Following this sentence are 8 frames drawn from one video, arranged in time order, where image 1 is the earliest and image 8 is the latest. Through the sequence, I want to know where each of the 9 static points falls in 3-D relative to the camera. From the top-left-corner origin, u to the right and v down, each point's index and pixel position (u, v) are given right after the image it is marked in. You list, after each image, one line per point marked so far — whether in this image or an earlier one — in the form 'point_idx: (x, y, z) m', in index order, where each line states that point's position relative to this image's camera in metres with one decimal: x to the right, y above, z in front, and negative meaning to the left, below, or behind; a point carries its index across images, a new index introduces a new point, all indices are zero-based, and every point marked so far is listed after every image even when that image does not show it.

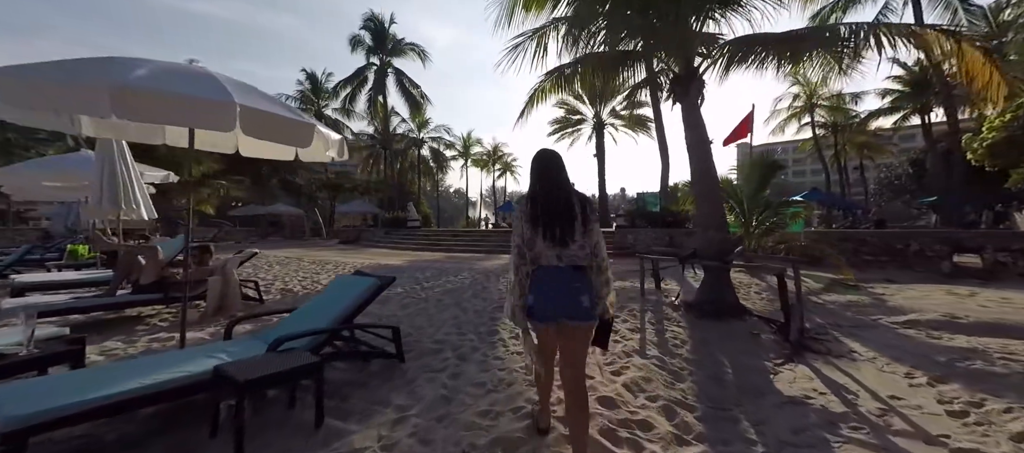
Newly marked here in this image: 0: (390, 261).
0: (-2.9, -0.8, +9.9) m
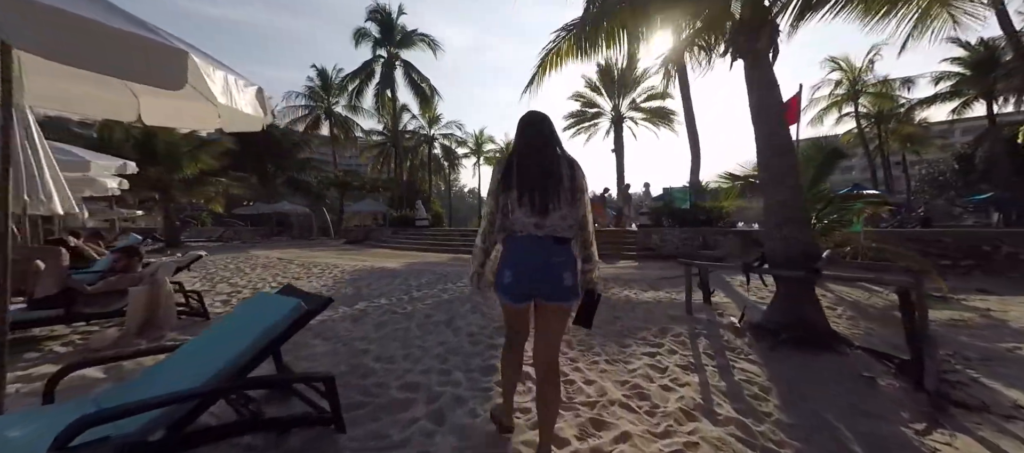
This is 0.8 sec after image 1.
0: (-2.6, -0.8, +8.9) m
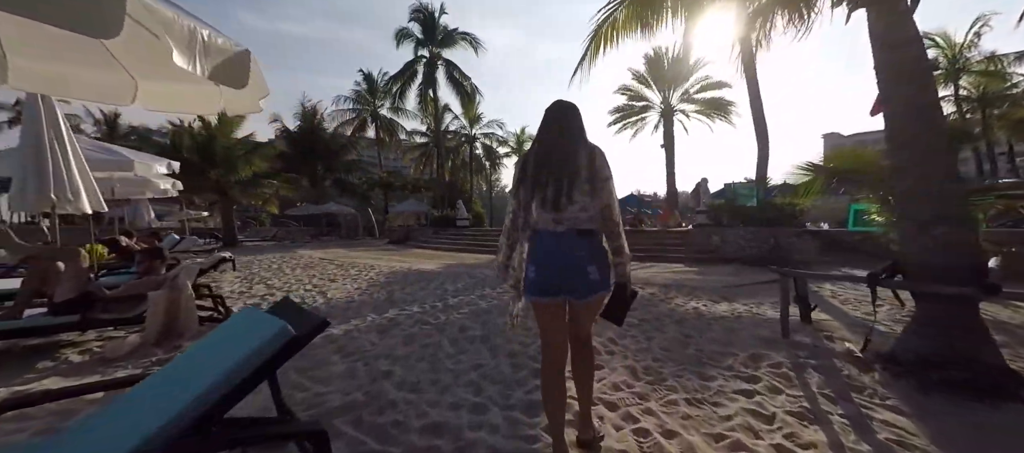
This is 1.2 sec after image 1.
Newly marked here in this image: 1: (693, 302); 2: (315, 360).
0: (-1.7, -0.8, +8.5) m
1: (+2.0, -0.8, +4.6) m
2: (-1.4, -1.0, +3.0) m
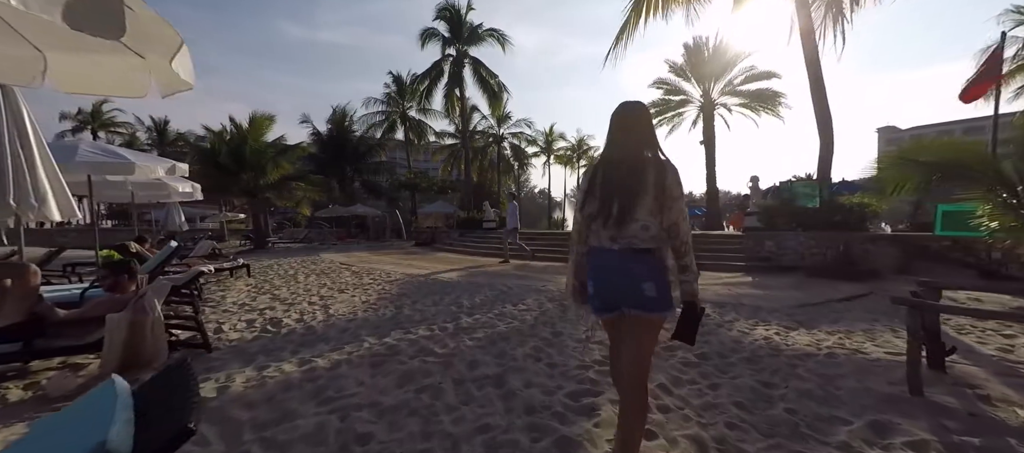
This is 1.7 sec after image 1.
0: (-1.2, -0.9, +7.9) m
1: (+2.2, -0.9, +3.7) m
2: (-1.3, -1.0, +2.4) m
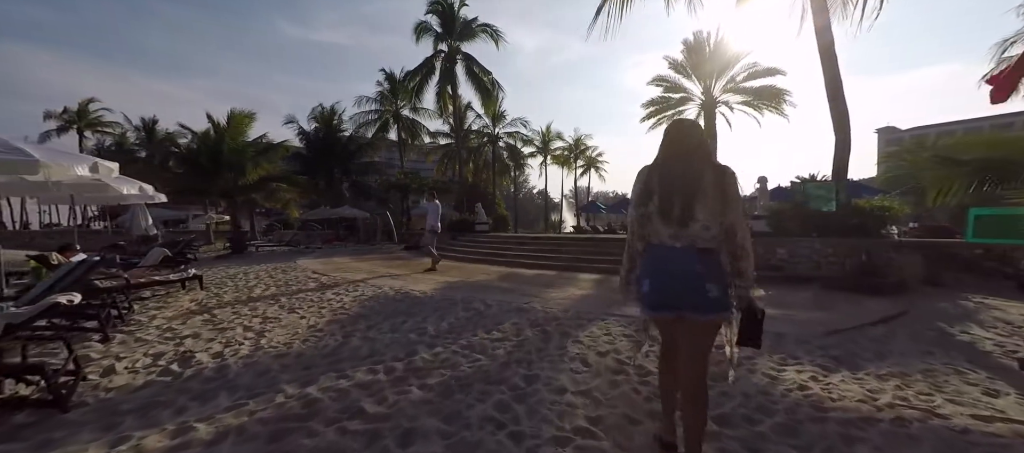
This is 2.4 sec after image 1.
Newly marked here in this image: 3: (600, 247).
0: (-1.5, -1.0, +7.1) m
1: (+2.0, -1.0, +2.9) m
2: (-1.6, -1.1, +1.6) m
3: (+2.5, -0.6, +11.9) m
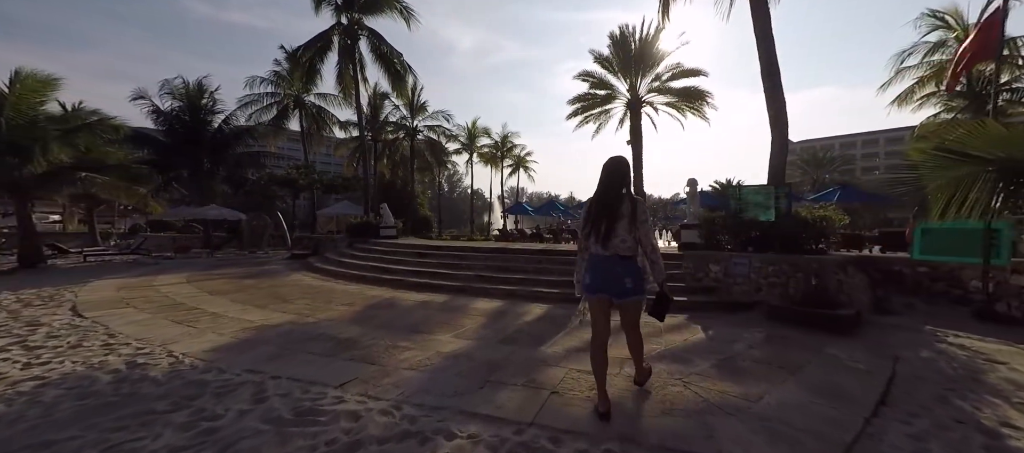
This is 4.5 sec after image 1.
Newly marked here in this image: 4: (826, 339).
0: (-3.3, -1.2, +4.4) m
1: (+0.8, -1.2, +0.8) m
2: (-2.4, -1.3, -1.1) m
3: (-0.1, -0.8, +9.8) m
4: (+3.8, -1.4, +5.1) m
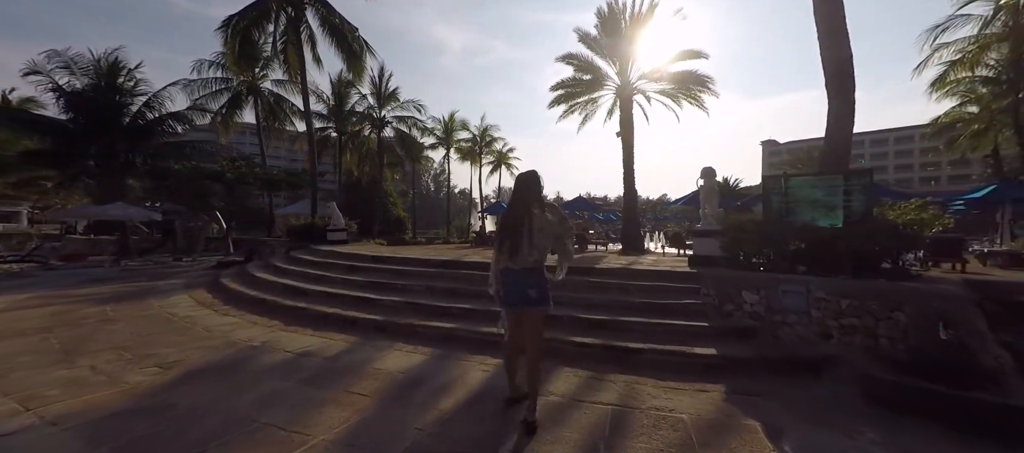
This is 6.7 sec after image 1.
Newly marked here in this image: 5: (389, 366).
0: (-4.0, -1.3, +1.6) m
1: (+0.2, -1.3, -1.9) m
2: (-3.0, -1.4, -3.9) m
3: (-0.9, -1.0, +7.0) m
4: (+3.1, -1.5, +2.5) m
5: (-1.3, -1.5, +4.5) m
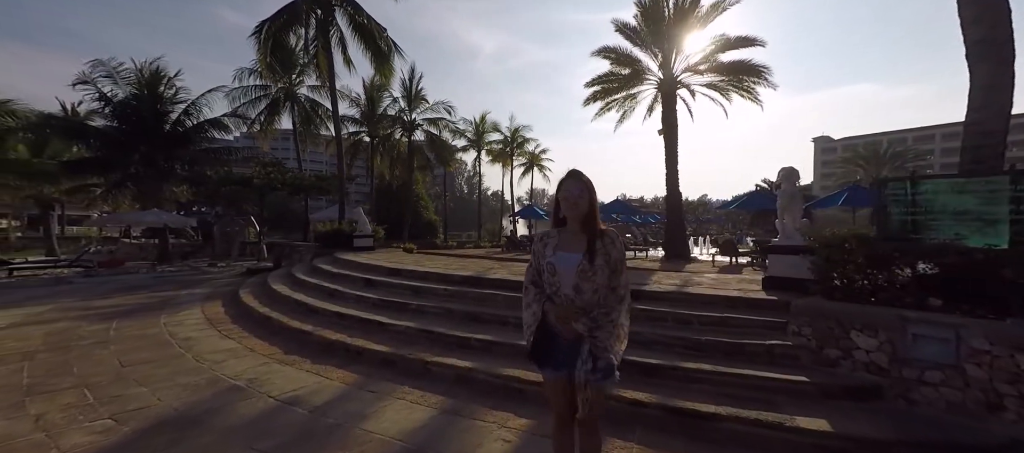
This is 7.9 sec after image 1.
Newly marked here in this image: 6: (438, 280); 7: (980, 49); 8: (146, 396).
0: (-3.9, -1.5, +0.8) m
1: (-0.1, -1.5, -2.9) m
2: (-3.4, -1.6, -4.7) m
3: (-0.5, -1.1, +6.0) m
4: (+3.2, -1.7, +1.2) m
5: (-1.0, -1.6, +3.5) m
6: (-1.3, -0.9, +7.5) m
7: (+4.7, +1.8, +4.3) m
8: (-3.5, -1.6, +4.1) m
